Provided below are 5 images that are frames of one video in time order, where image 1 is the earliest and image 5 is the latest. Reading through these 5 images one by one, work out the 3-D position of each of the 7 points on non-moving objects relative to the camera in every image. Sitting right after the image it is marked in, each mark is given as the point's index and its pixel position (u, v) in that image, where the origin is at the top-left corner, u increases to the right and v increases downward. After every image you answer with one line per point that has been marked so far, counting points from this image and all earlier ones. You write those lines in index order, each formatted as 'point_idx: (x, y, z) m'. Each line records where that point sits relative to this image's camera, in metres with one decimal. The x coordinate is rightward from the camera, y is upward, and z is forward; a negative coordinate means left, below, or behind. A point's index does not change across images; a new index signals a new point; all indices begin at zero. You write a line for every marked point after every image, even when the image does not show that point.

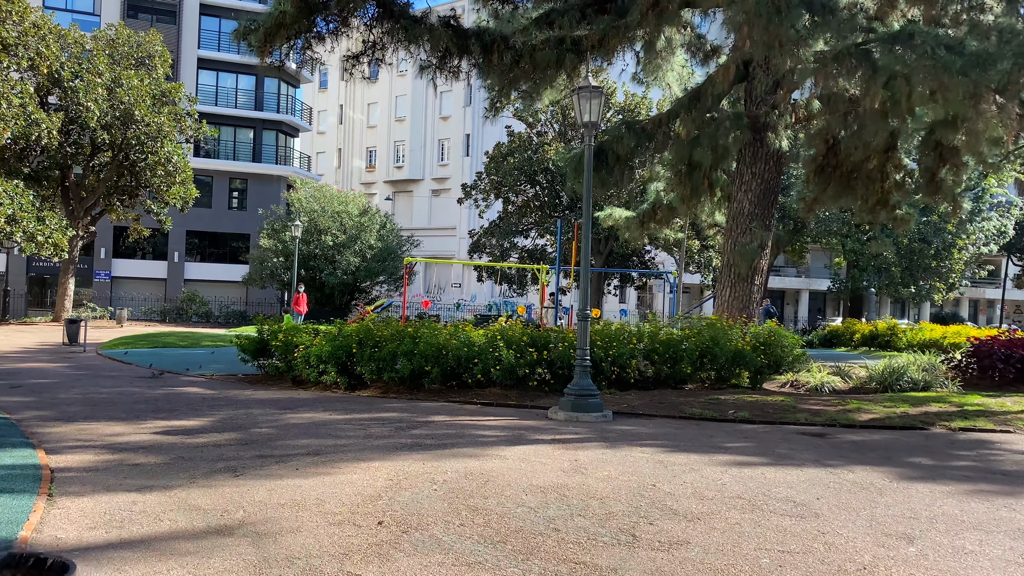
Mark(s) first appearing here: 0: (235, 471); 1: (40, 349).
0: (-1.7, -1.1, +5.2) m
1: (-8.2, -1.1, +14.7) m
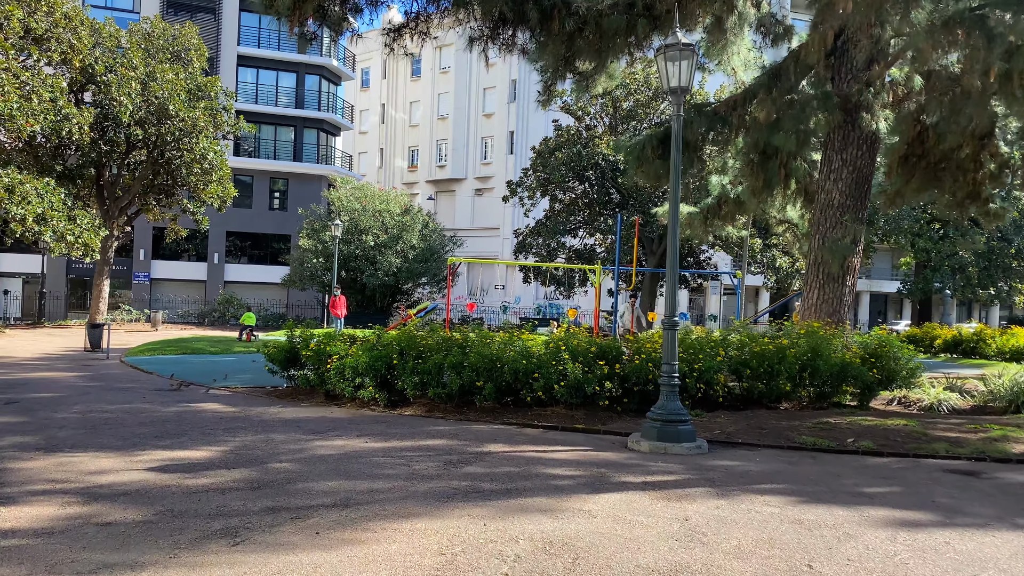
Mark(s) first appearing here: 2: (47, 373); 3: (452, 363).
0: (-1.3, -1.1, +3.9) m
1: (-7.3, -1.1, +13.7) m
2: (-6.3, -1.1, +11.5) m
3: (-0.6, -0.7, +8.1) m
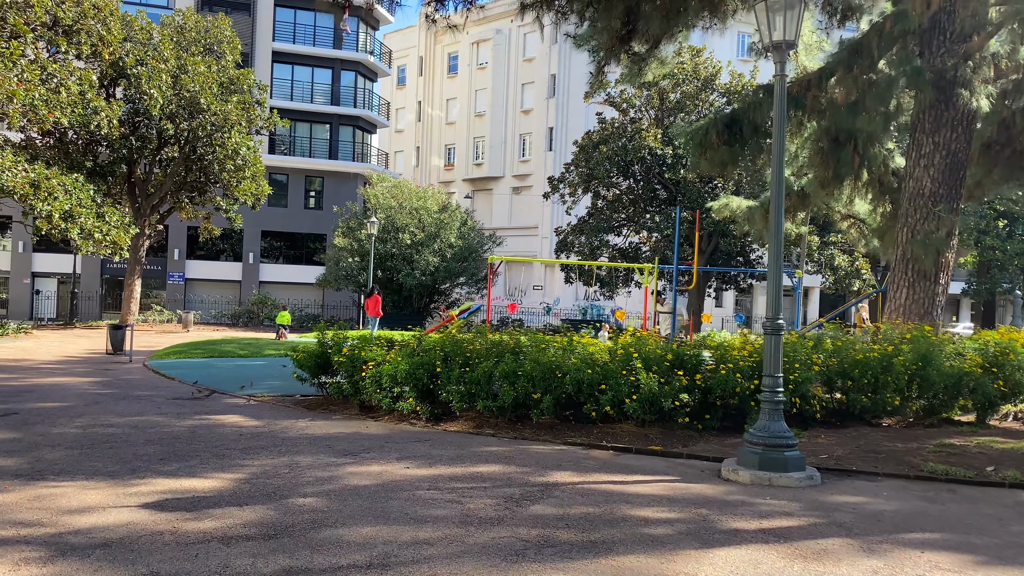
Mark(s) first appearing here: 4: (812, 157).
0: (-0.9, -1.1, +2.8) m
1: (-6.6, -1.1, +12.9) m
2: (-5.7, -1.1, +10.6) m
3: (-0.1, -0.7, +7.0) m
4: (+4.6, +2.0, +12.8) m
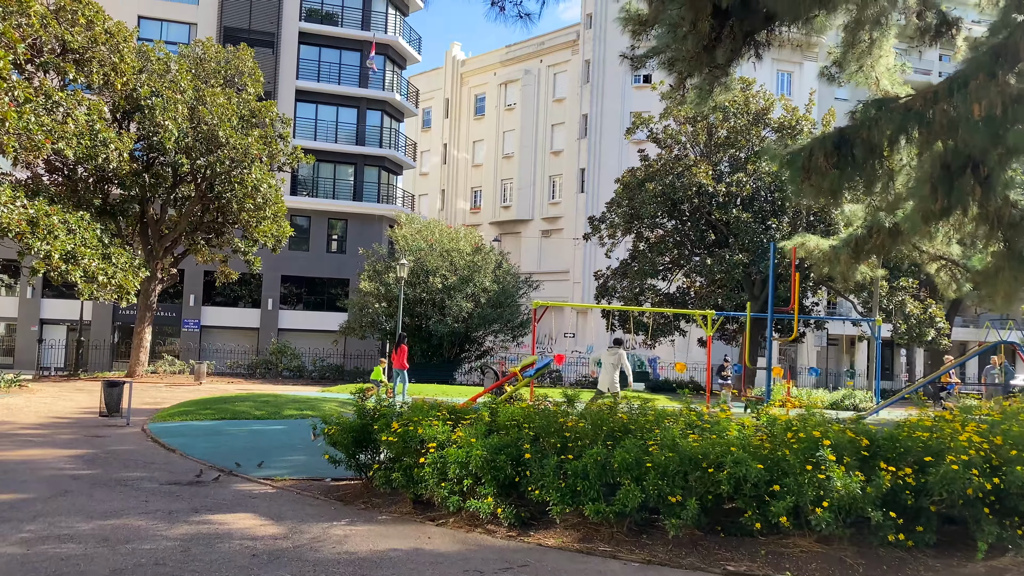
0: (-0.3, -1.2, +0.8) m
1: (-5.7, -1.7, +10.9) m
2: (-4.9, -1.7, +8.6) m
3: (+0.7, -1.0, +4.9) m
4: (+5.4, +1.3, +10.8) m
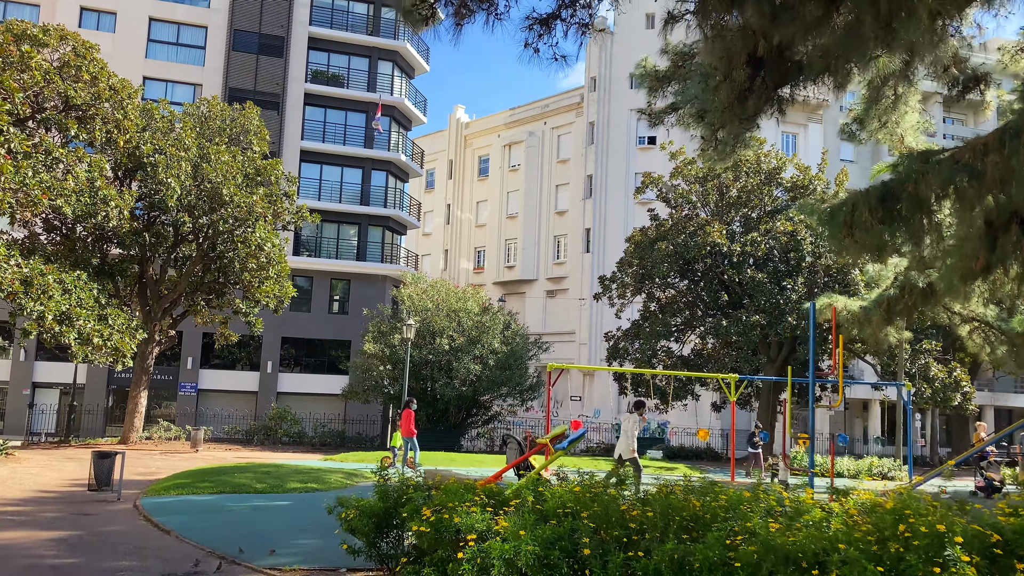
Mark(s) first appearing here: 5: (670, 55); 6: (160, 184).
0: (0.0, -1.2, 0.0) m
1: (-5.4, -2.5, +10.1) m
2: (-4.6, -2.2, +7.8) m
3: (+1.0, -1.3, +4.1) m
4: (+5.7, +0.6, +10.1) m
5: (+1.8, +2.7, +9.8) m
6: (-8.2, +2.4, +19.7) m
